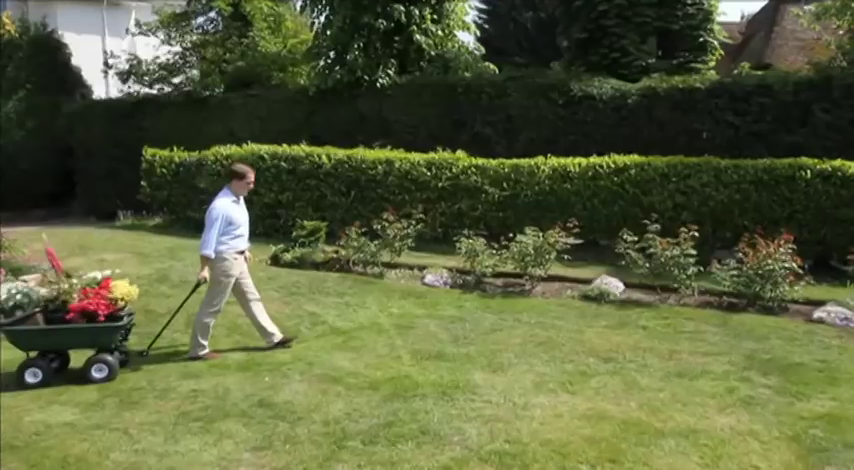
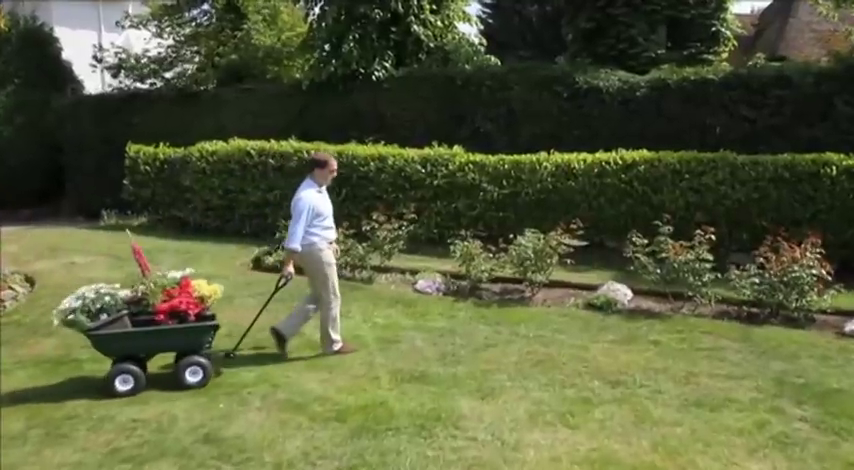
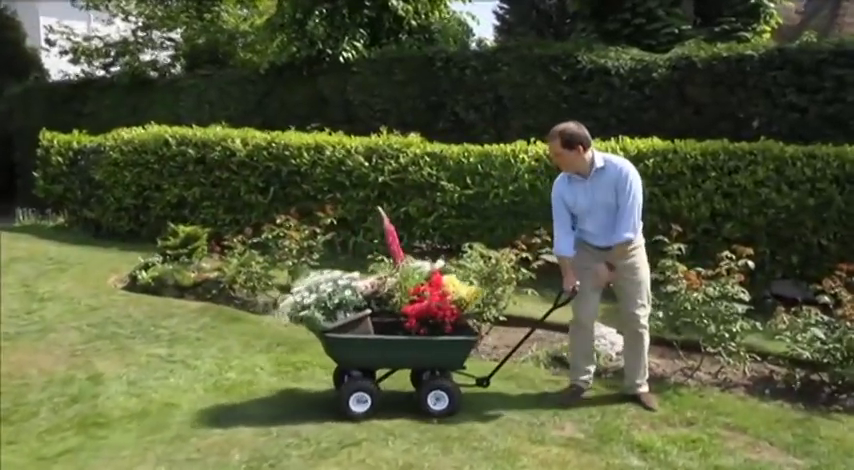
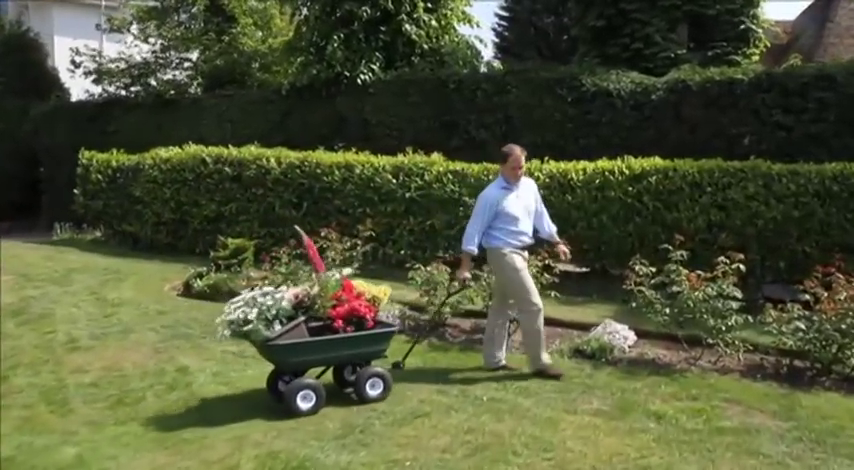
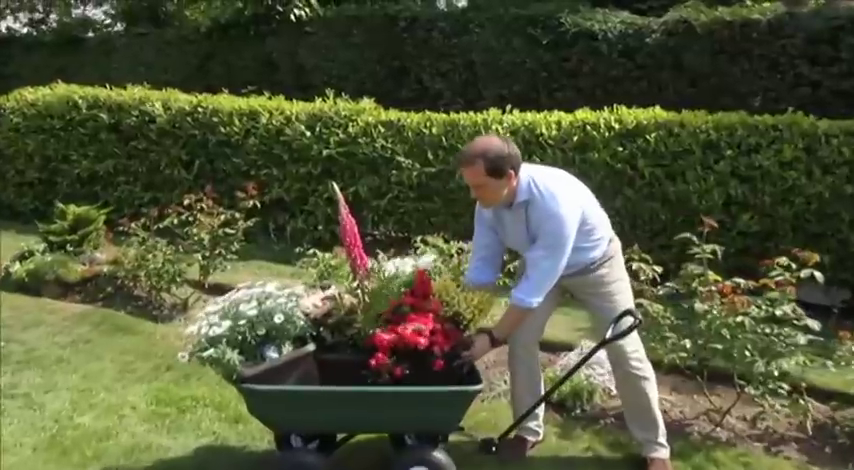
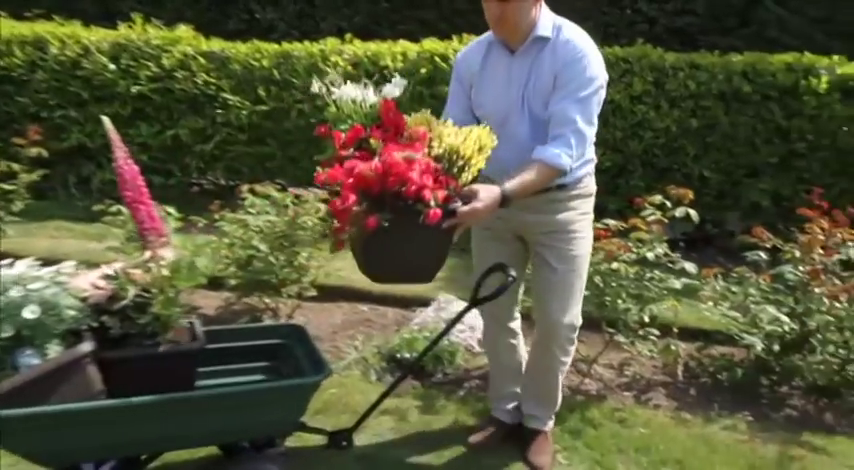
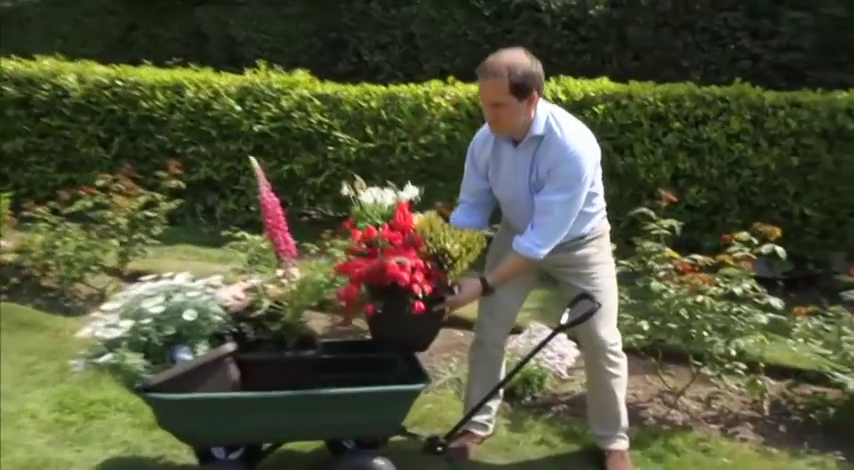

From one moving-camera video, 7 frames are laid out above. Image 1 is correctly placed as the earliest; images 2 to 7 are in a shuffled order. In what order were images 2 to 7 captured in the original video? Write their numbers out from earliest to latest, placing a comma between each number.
2, 4, 3, 5, 7, 6
